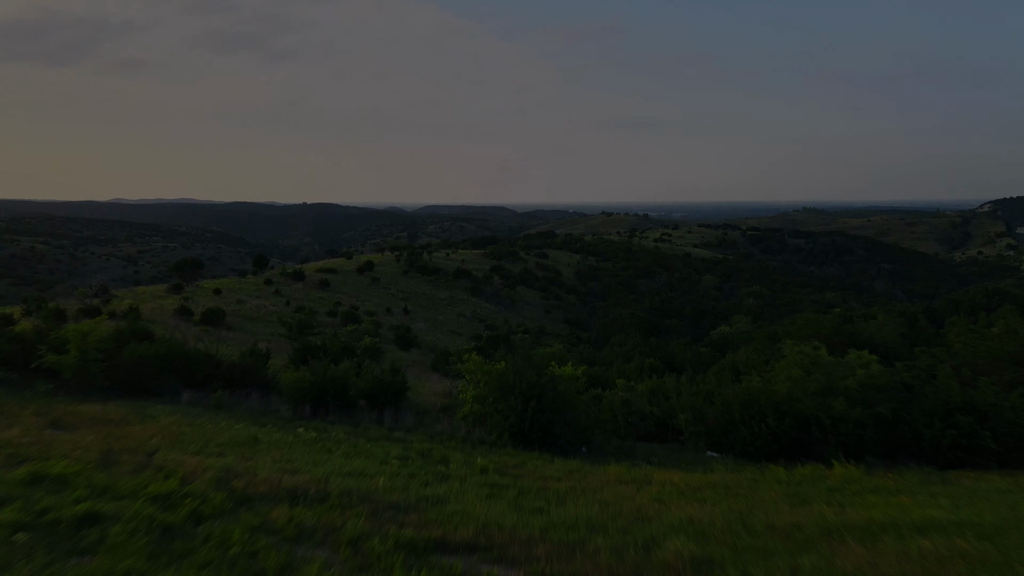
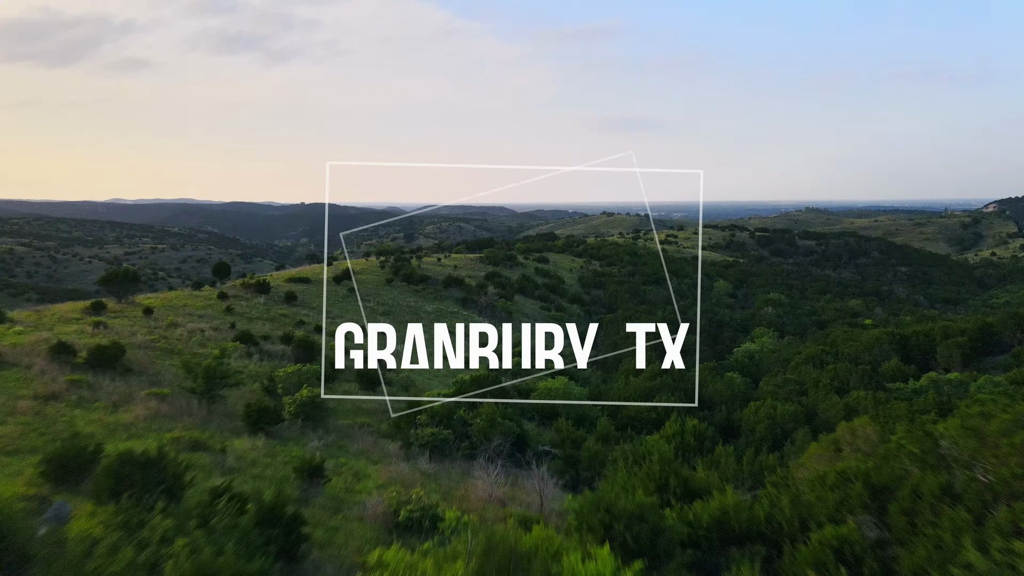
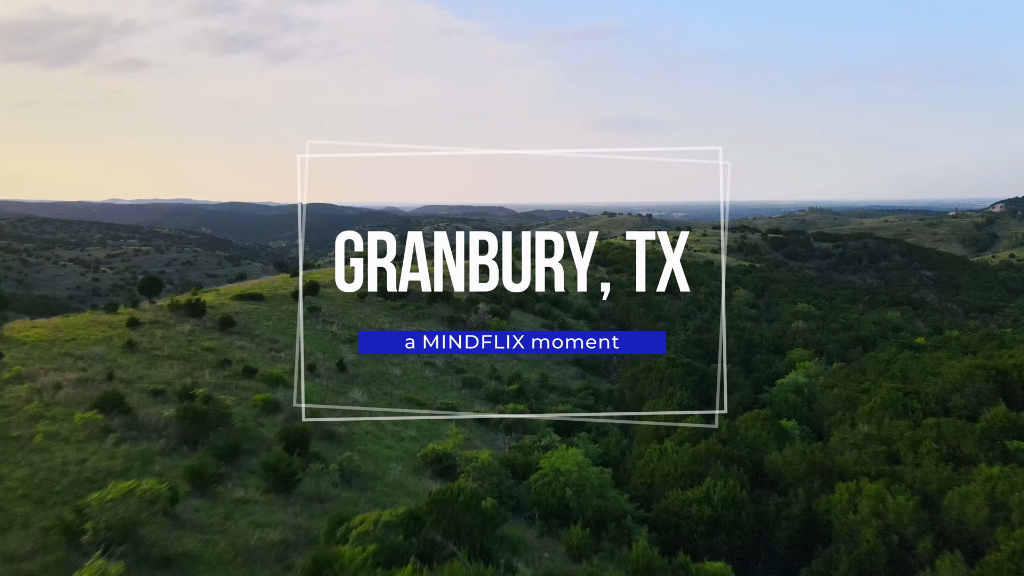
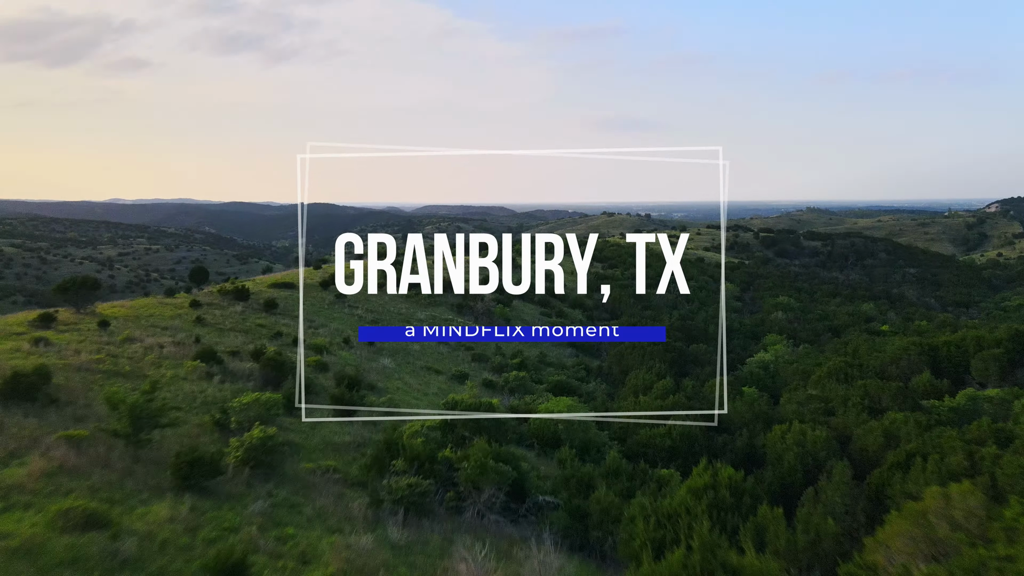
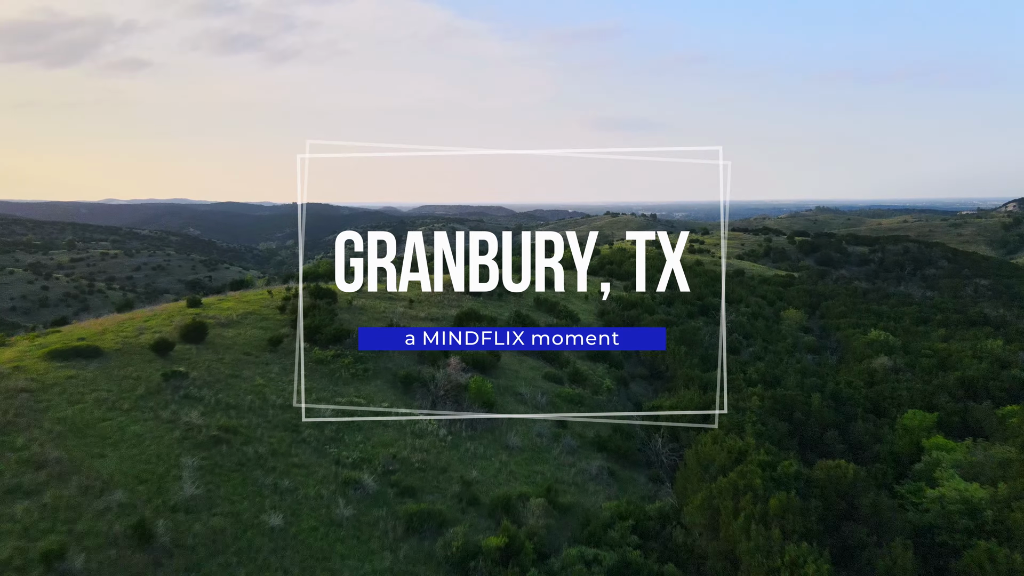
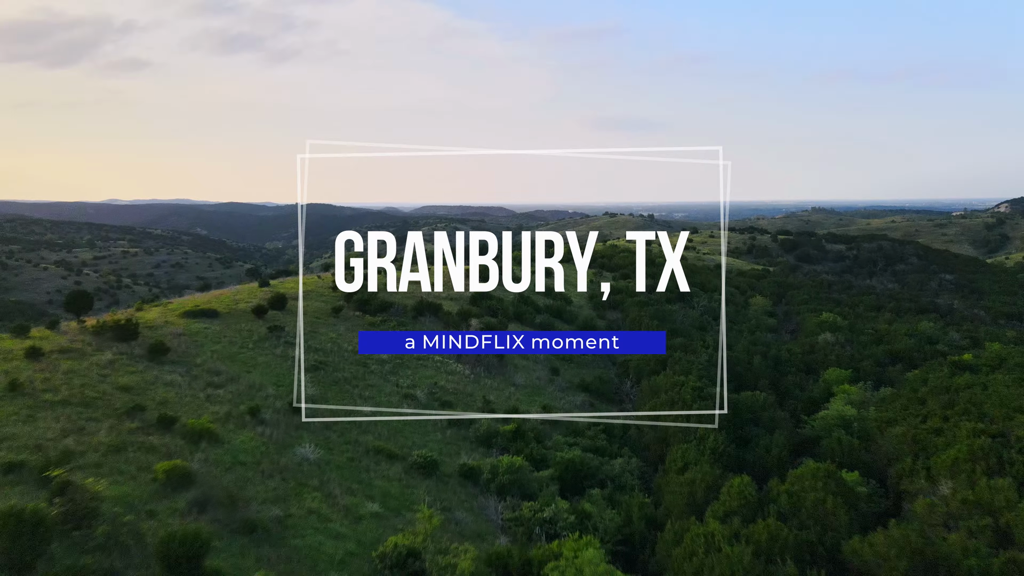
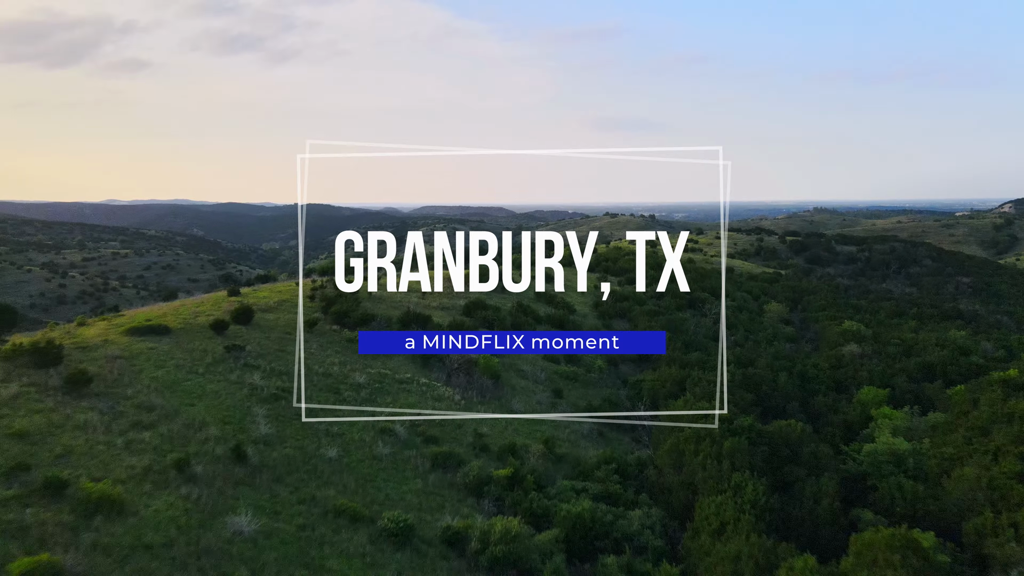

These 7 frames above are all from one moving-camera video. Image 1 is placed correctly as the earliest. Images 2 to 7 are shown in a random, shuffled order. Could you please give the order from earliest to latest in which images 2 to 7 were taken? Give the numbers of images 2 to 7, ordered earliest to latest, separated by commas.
2, 4, 3, 6, 7, 5
